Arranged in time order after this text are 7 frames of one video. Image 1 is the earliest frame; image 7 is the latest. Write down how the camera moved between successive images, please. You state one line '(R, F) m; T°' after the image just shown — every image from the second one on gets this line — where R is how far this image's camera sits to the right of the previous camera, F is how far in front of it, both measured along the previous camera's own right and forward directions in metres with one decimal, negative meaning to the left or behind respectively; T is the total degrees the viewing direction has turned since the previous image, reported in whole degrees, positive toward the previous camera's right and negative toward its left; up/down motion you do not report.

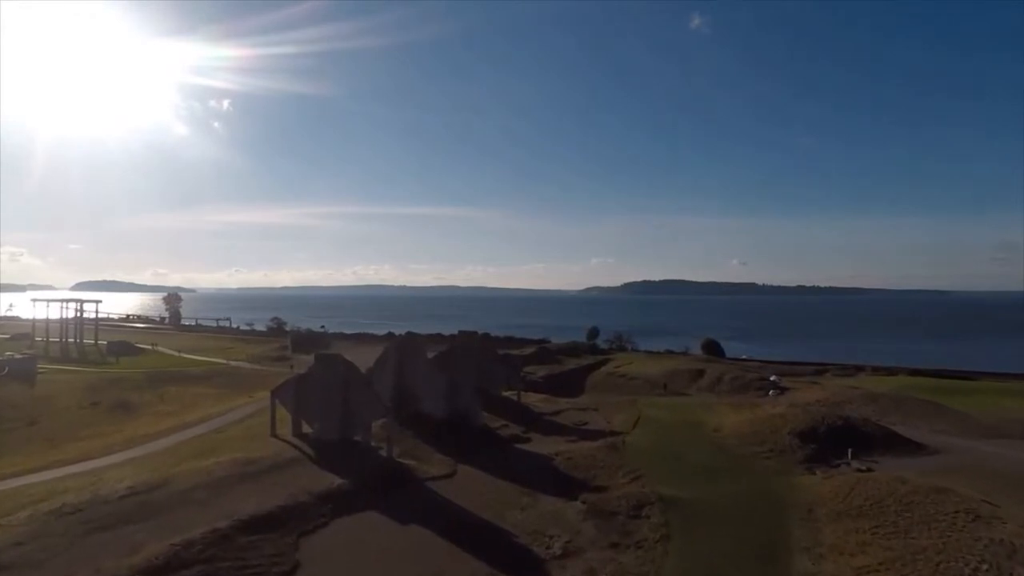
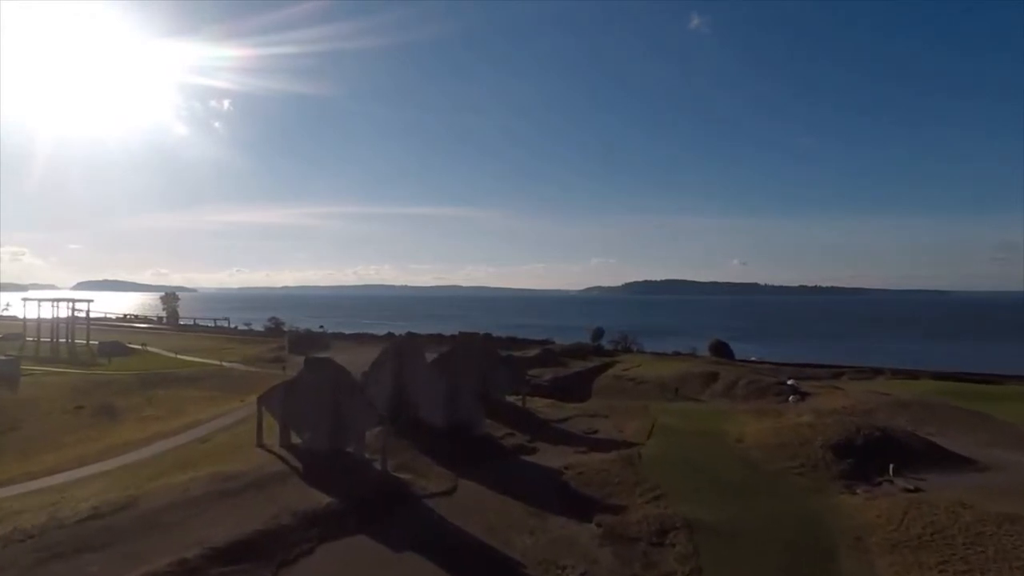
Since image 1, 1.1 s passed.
(-0.2, +2.5) m; 0°
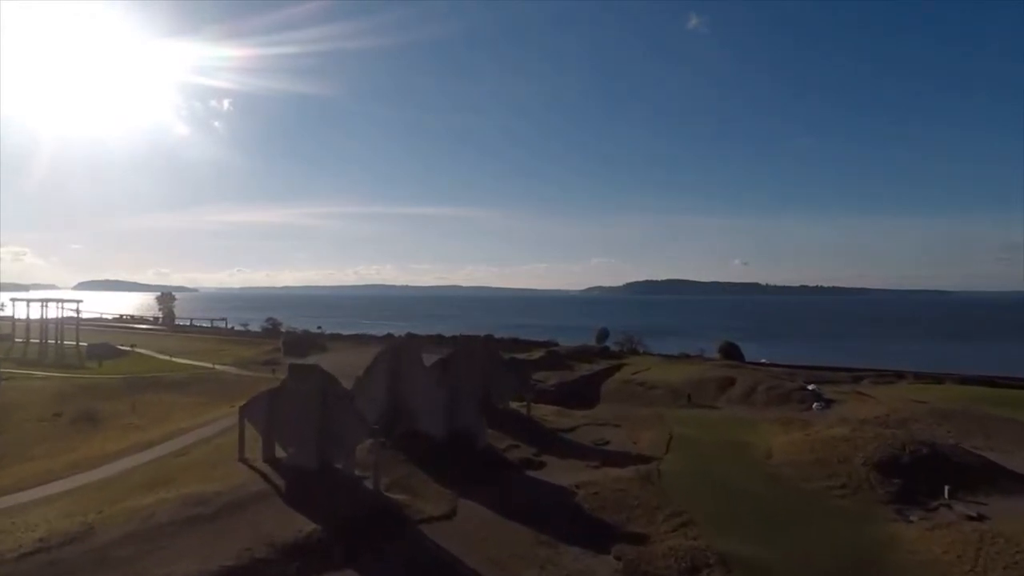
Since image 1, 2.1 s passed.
(-0.2, +2.7) m; 0°
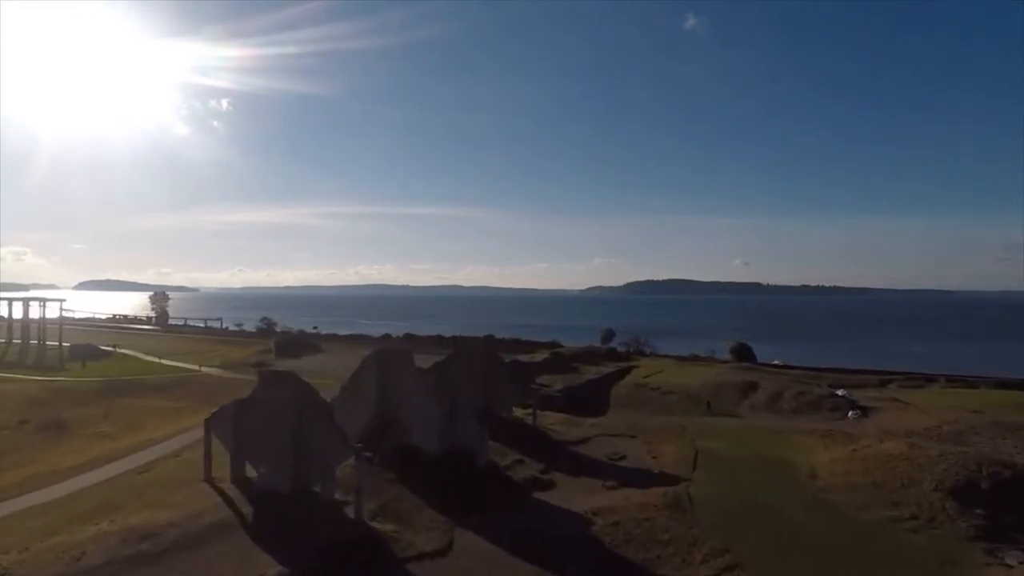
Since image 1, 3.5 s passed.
(-0.1, +3.6) m; 0°
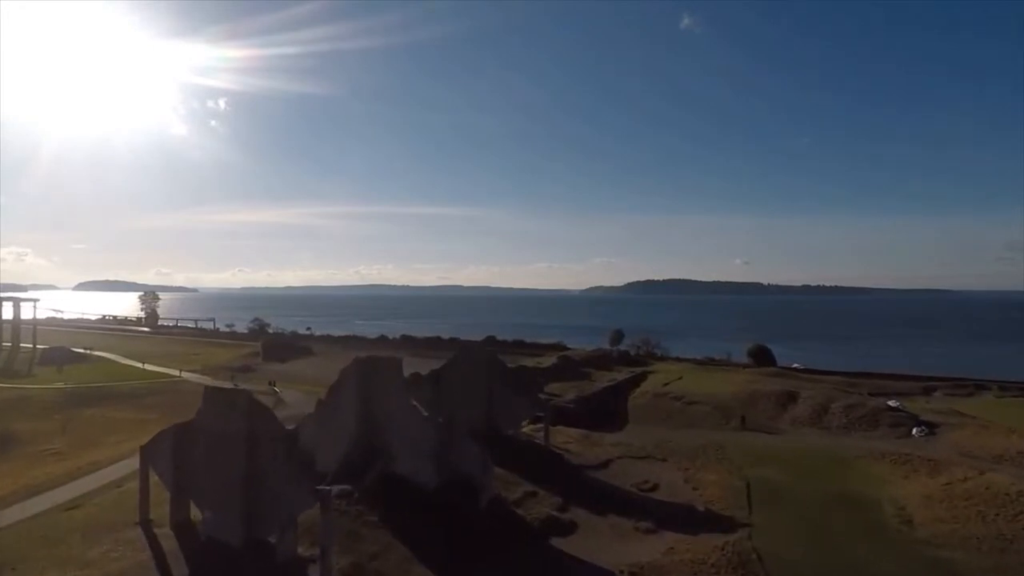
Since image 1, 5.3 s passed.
(-0.3, +5.0) m; 0°
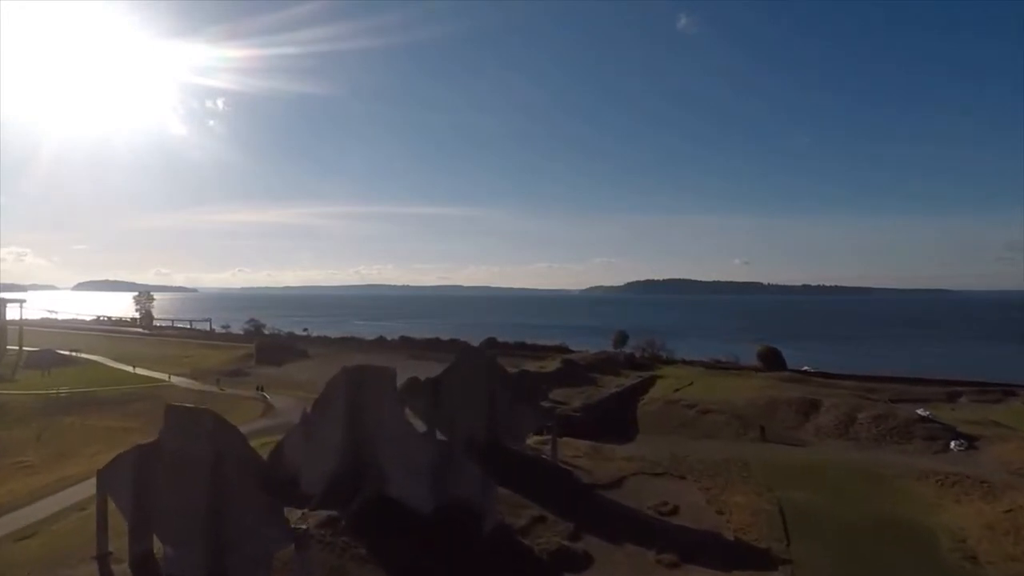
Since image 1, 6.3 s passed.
(-0.1, +2.4) m; 0°
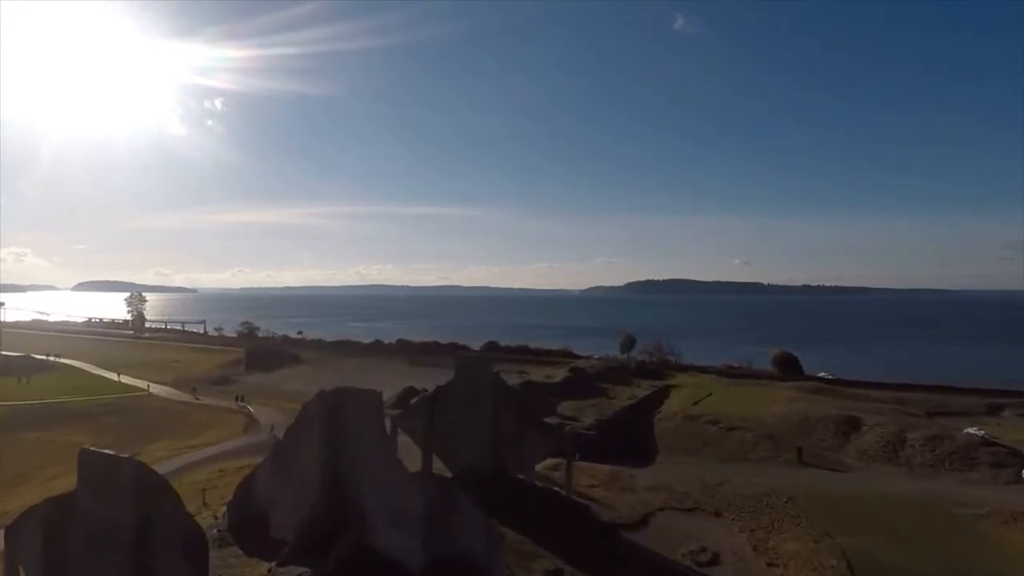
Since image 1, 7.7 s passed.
(-0.2, +3.6) m; 0°
